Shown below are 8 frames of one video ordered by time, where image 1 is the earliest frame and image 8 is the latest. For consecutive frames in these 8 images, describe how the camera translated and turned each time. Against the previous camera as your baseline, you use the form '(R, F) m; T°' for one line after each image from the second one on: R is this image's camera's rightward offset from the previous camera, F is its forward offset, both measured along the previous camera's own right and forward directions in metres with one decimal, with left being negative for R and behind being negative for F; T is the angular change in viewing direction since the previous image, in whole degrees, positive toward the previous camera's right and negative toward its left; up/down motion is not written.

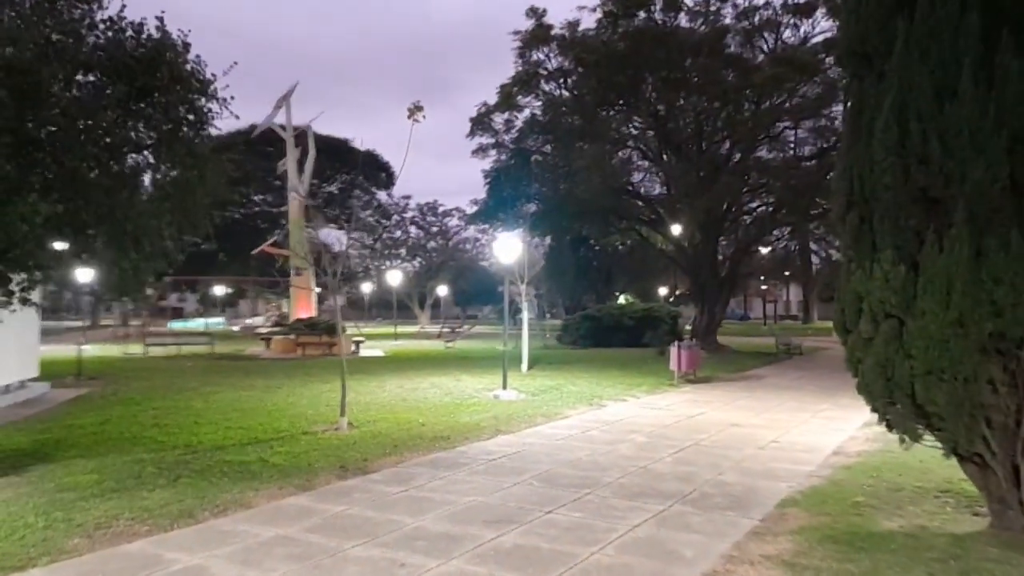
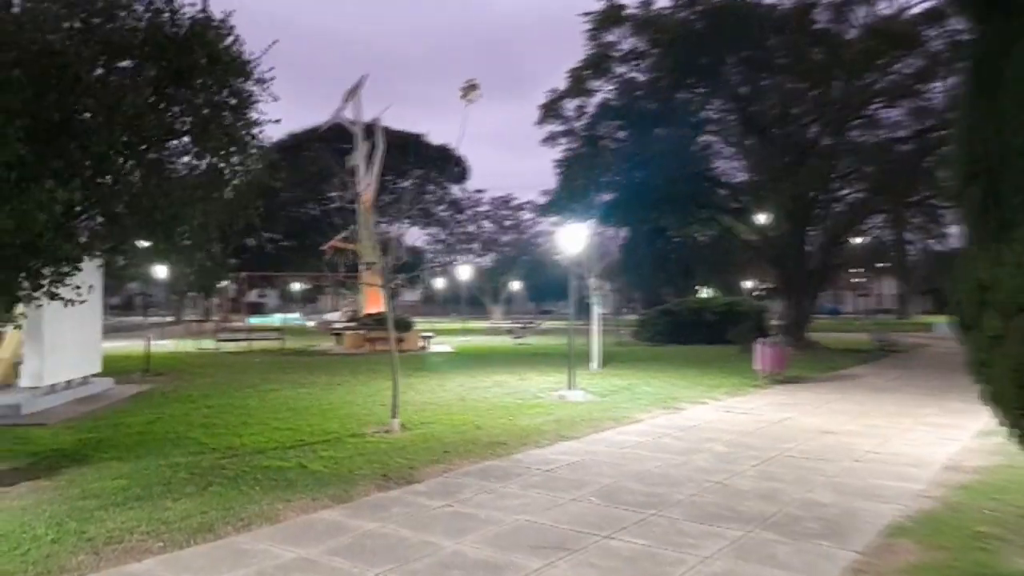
(+0.2, +0.8) m; -6°
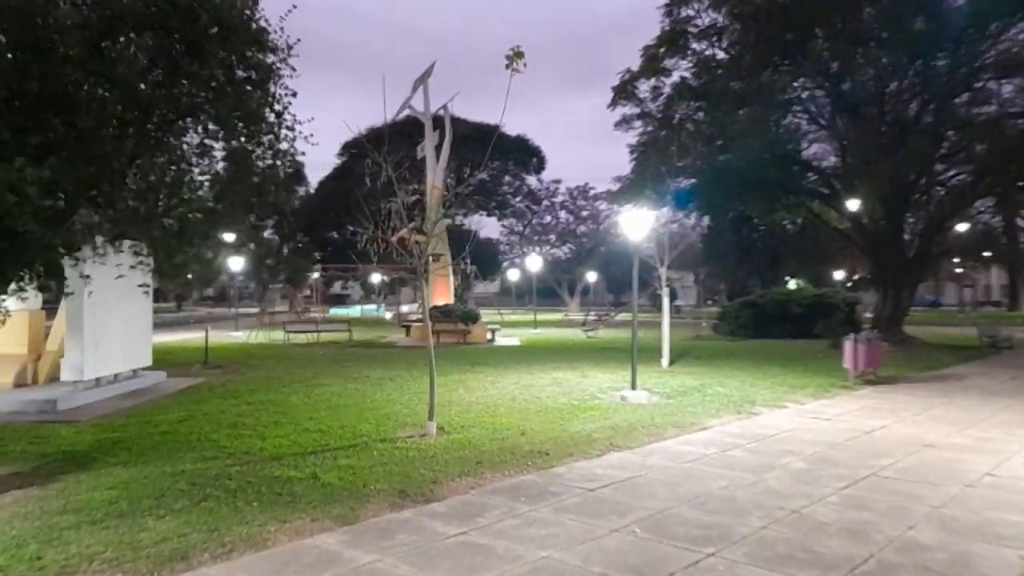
(+0.4, +1.1) m; -6°
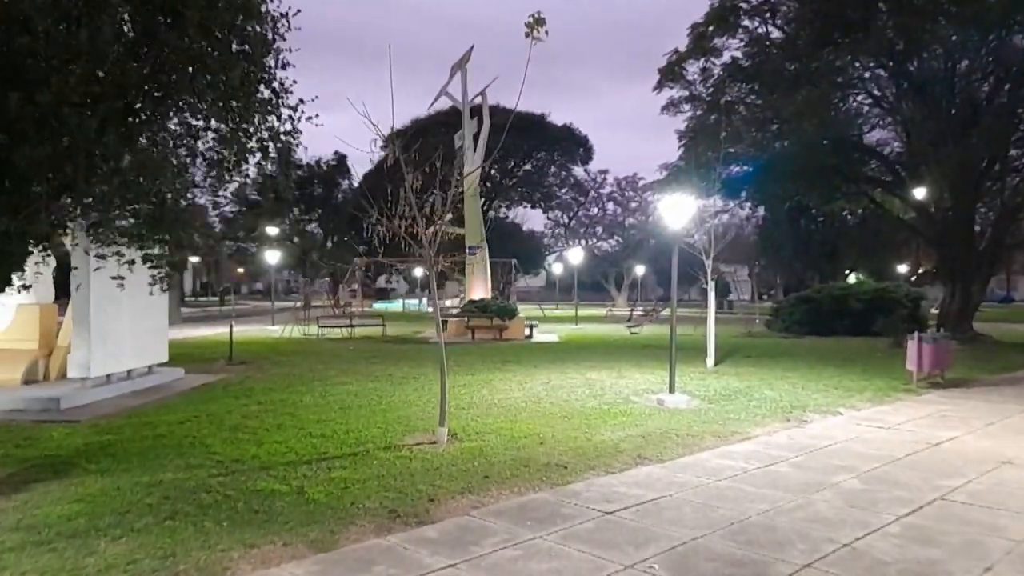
(+0.3, +0.8) m; -4°
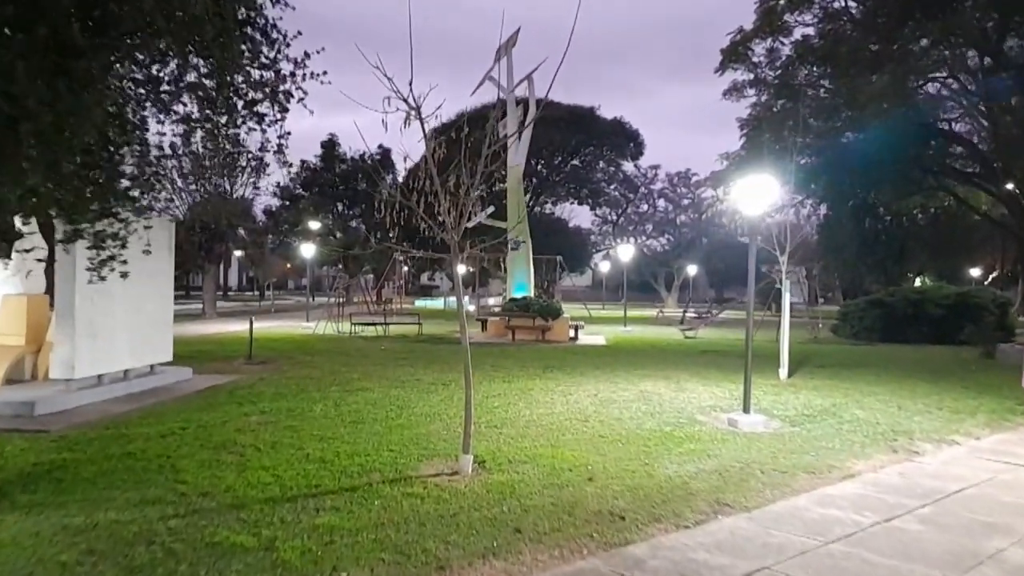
(0.0, +1.6) m; -3°
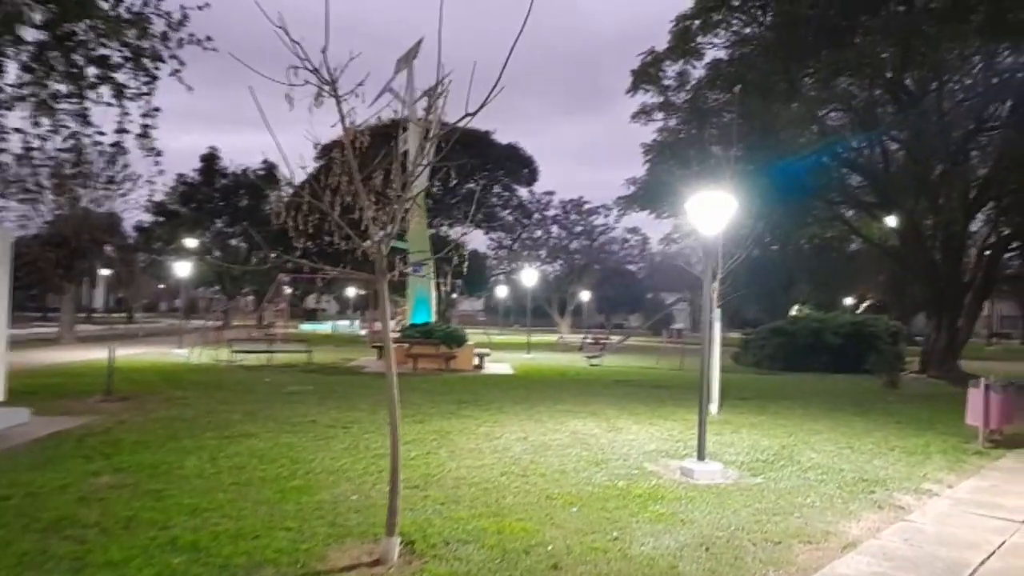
(-0.4, +1.5) m; +8°
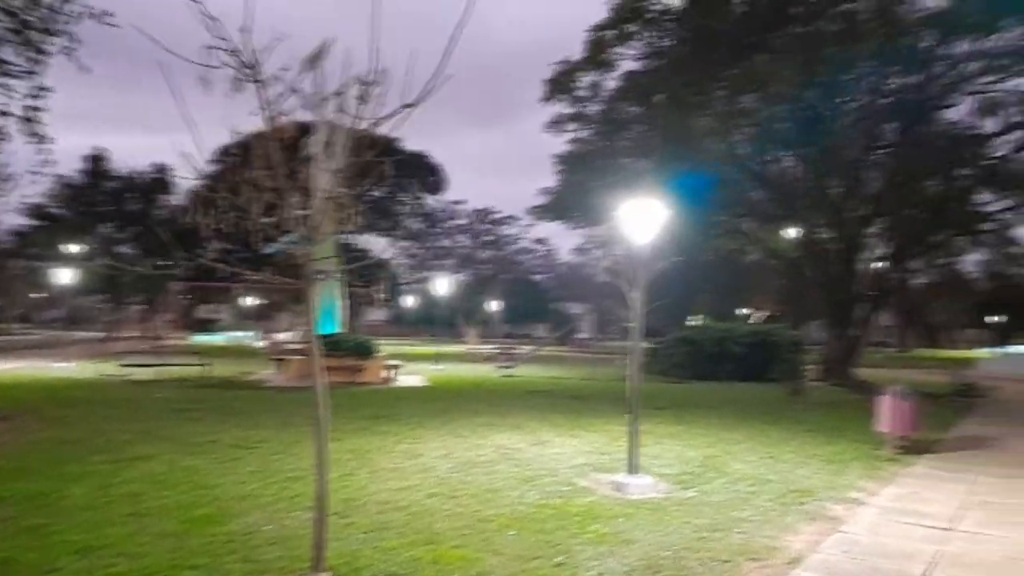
(-0.2, +0.4) m; +7°
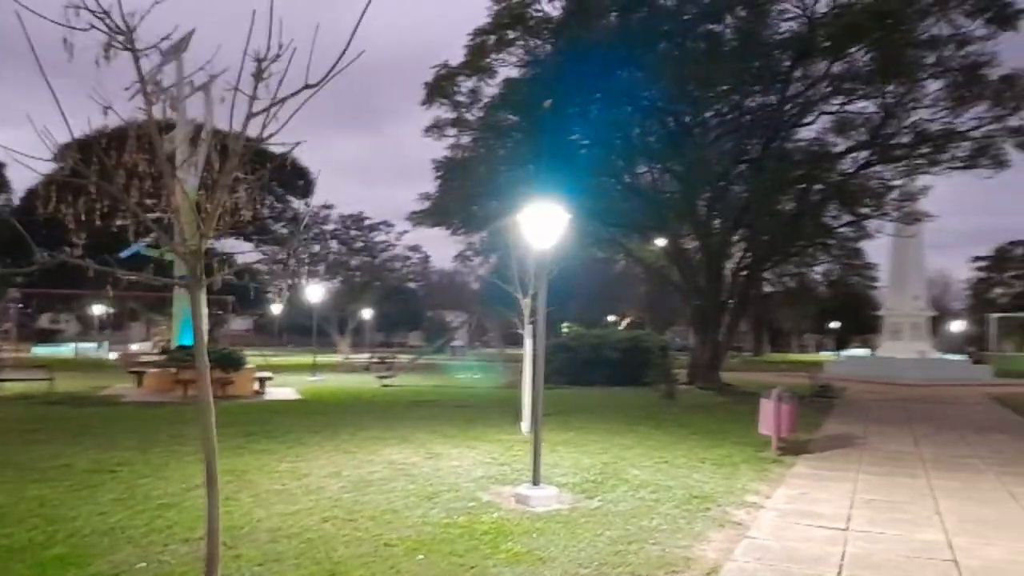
(-0.3, +0.4) m; +9°
